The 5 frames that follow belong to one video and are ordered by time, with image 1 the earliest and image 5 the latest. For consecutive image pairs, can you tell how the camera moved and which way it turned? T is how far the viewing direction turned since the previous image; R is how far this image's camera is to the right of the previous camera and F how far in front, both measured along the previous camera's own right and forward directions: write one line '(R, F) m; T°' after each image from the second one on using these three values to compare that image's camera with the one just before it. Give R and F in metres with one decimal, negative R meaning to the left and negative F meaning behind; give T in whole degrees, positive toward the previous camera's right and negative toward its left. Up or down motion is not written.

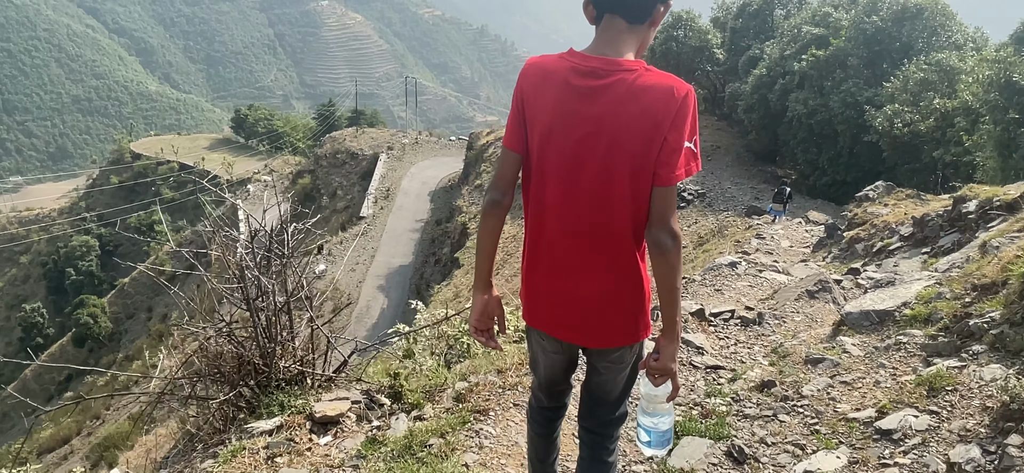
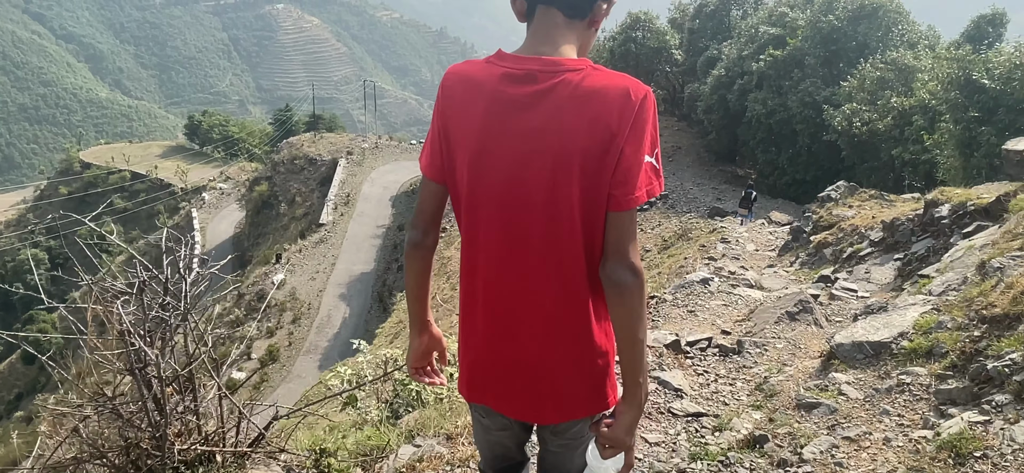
(+0.1, +0.5) m; +3°
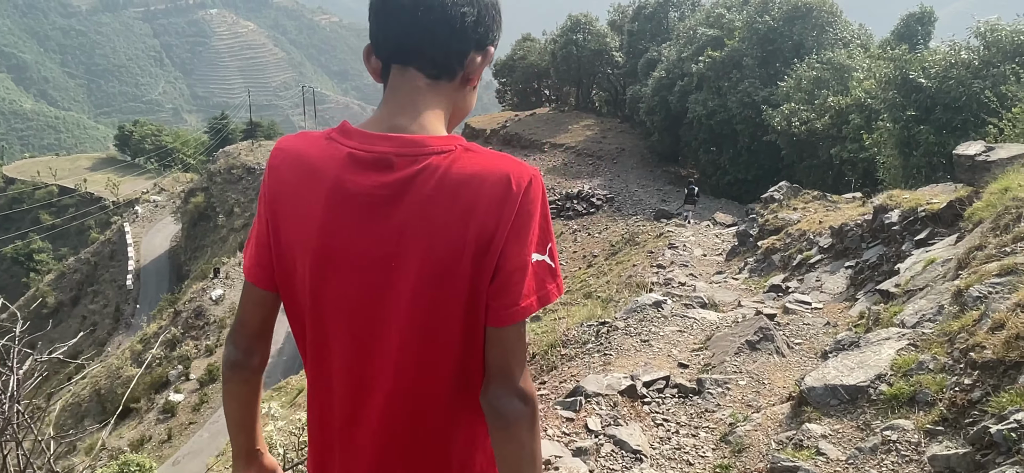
(+0.1, +0.5) m; +4°
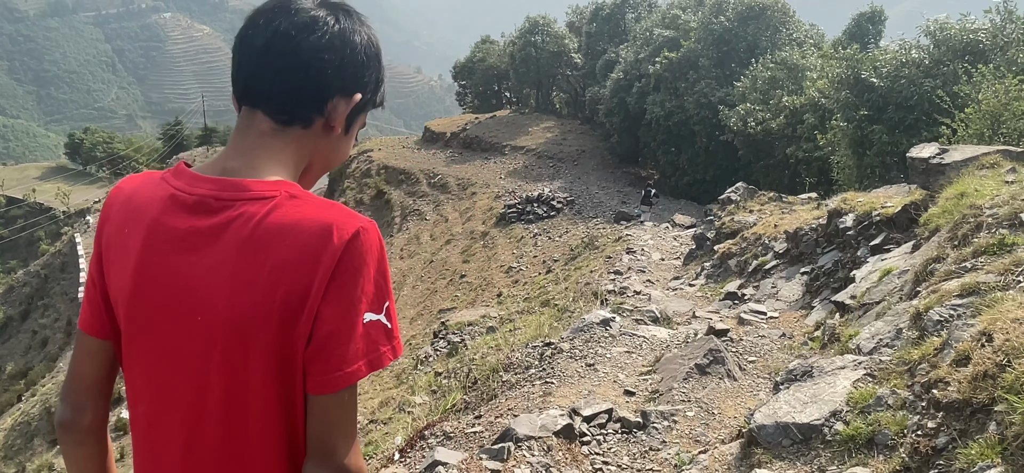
(+0.2, +0.4) m; +3°
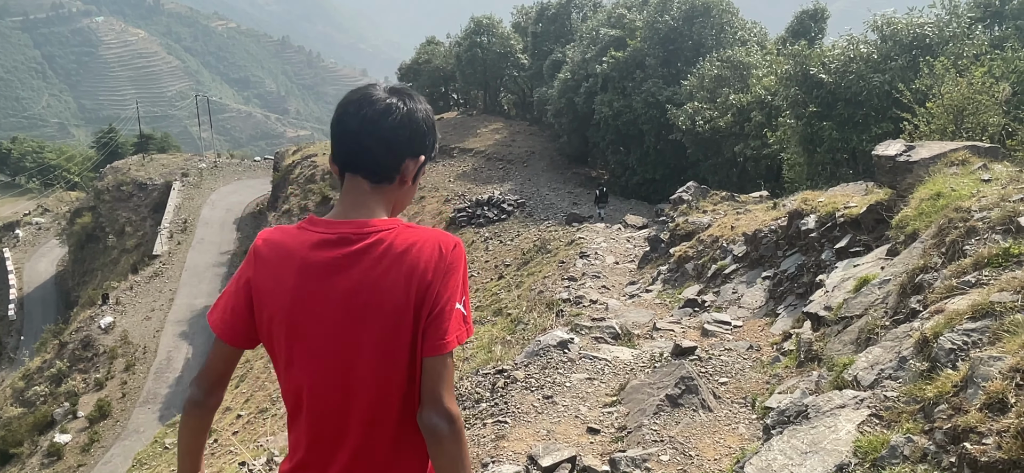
(0.0, +0.6) m; +4°
